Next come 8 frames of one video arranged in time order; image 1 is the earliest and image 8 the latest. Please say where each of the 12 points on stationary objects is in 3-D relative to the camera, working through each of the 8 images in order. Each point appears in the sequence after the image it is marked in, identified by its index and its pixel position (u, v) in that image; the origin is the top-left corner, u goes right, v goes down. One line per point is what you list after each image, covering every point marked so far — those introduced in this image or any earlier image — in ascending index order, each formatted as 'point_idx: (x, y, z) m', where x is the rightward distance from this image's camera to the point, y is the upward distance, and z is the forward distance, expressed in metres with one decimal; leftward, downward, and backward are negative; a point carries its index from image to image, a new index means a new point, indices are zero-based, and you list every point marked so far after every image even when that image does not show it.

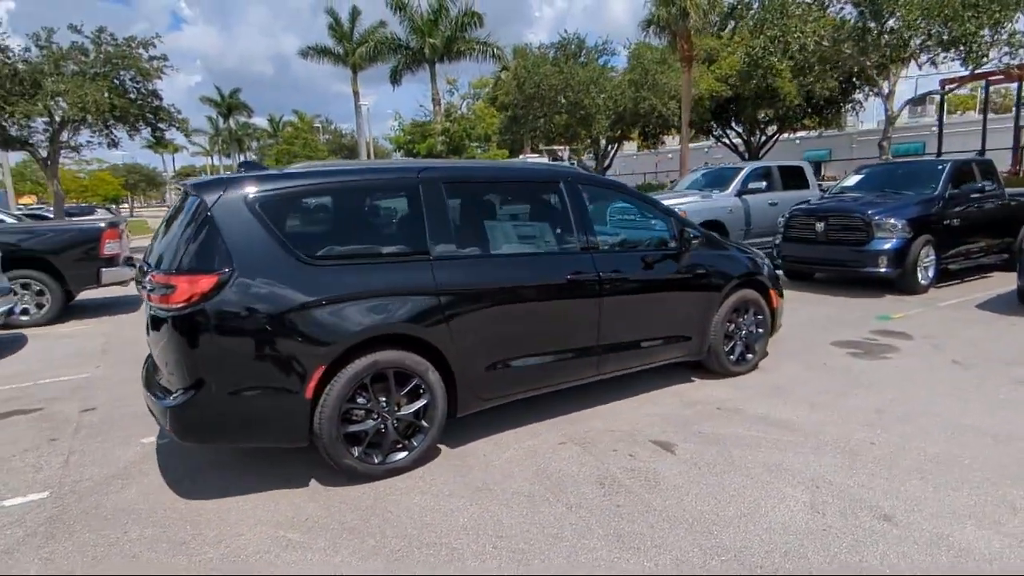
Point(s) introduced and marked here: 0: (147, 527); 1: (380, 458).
0: (-2.1, -1.4, +3.5) m
1: (-0.9, -1.1, +3.9) m
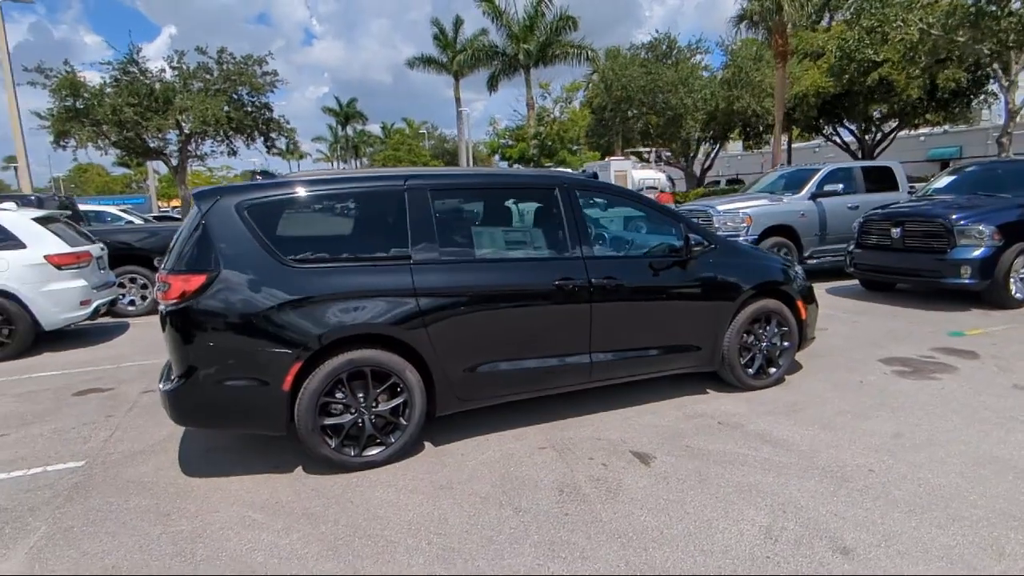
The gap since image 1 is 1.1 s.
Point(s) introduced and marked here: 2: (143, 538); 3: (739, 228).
0: (-2.4, -1.4, +3.9) m
1: (-1.1, -1.1, +4.1) m
2: (-2.1, -1.4, +3.4) m
3: (+3.8, +1.0, +10.3) m
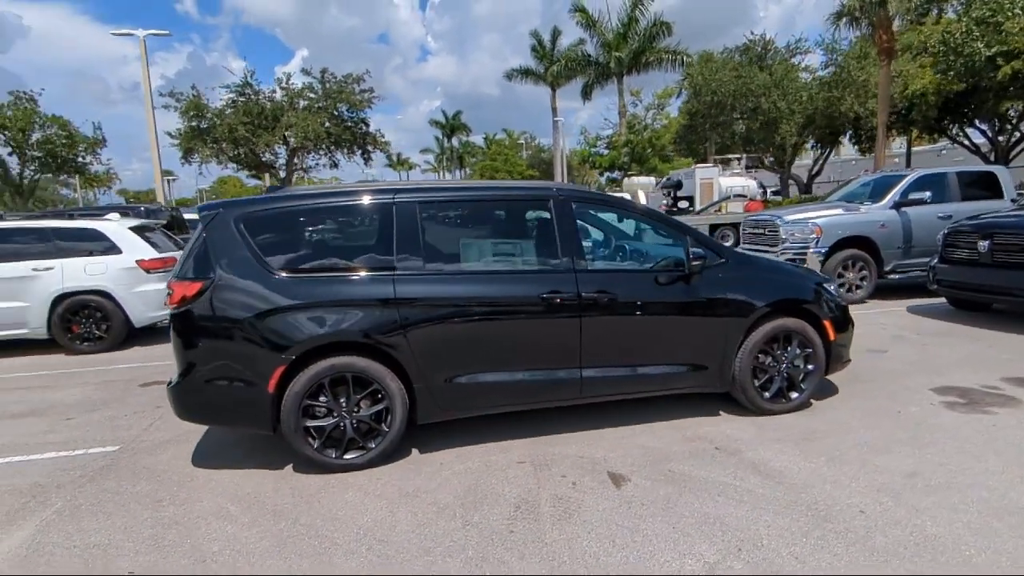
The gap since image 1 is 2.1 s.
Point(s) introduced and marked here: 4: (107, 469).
0: (-2.6, -1.4, +4.3) m
1: (-1.3, -1.2, +4.3) m
2: (-2.4, -1.4, +3.8) m
3: (+4.7, +0.8, +9.6) m
4: (-3.1, -1.4, +4.7) m
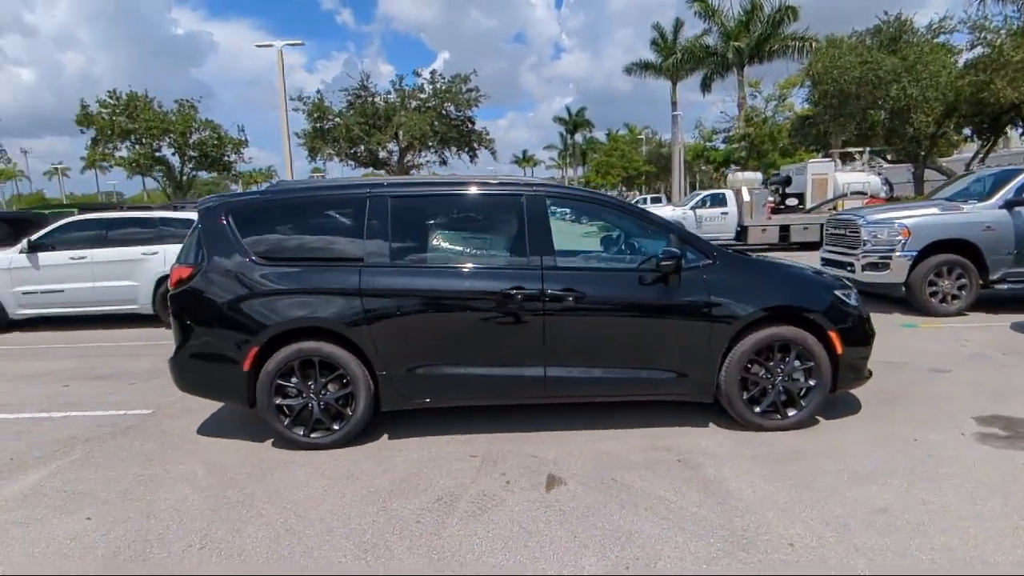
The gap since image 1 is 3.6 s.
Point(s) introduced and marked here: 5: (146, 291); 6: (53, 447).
0: (-2.9, -1.3, +4.8) m
1: (-1.6, -1.1, +4.6) m
2: (-2.8, -1.3, +4.3) m
3: (+5.4, +0.6, +8.5) m
4: (-3.3, -1.2, +5.3) m
5: (-6.3, -0.1, +10.4) m
6: (-3.7, -1.3, +4.9) m
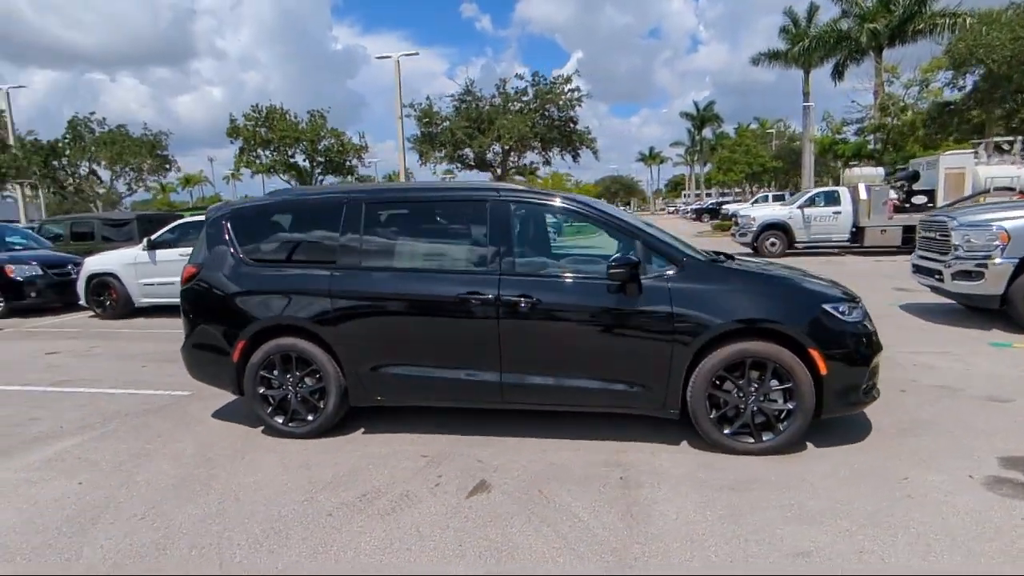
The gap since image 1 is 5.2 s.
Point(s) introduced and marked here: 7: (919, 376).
0: (-3.1, -1.2, +5.4) m
1: (-1.9, -1.1, +4.9) m
2: (-3.1, -1.3, +4.8) m
3: (+5.8, +0.5, +7.3) m
4: (-3.4, -1.2, +6.0) m
5: (-5.3, 0.0, +11.6) m
6: (-3.9, -1.2, +5.7) m
7: (+3.9, -0.9, +5.8) m
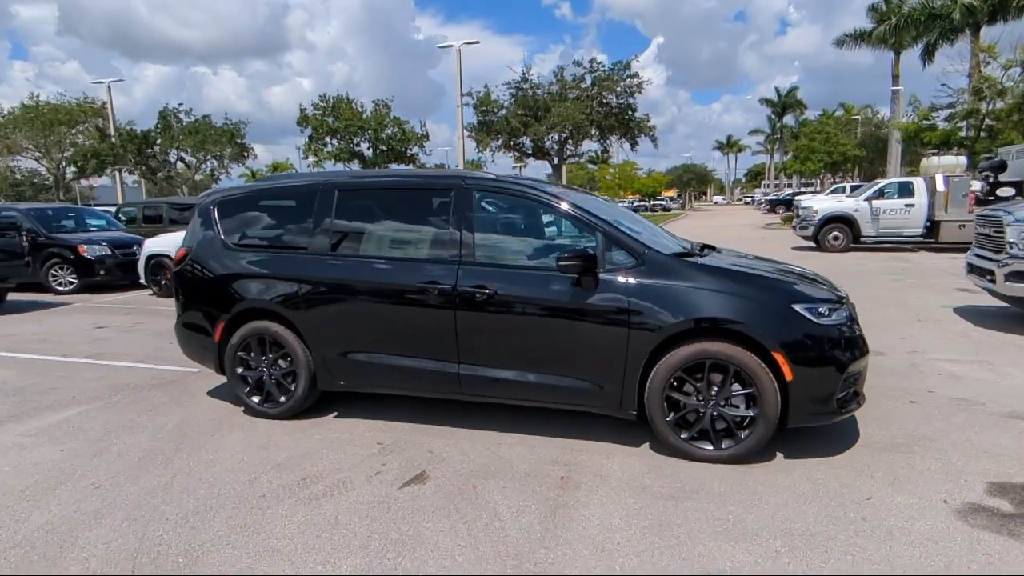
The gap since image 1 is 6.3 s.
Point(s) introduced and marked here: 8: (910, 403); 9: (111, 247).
0: (-3.3, -1.0, +5.7) m
1: (-2.1, -0.9, +5.0) m
2: (-3.4, -1.1, +5.1) m
3: (+5.8, +0.5, +6.6) m
4: (-3.5, -1.0, +6.3) m
5: (-4.7, +0.4, +12.1) m
6: (-4.0, -1.0, +6.0) m
7: (+3.7, -0.9, +5.2) m
8: (+3.2, -0.9, +4.9) m
9: (-9.4, +0.9, +14.2) m
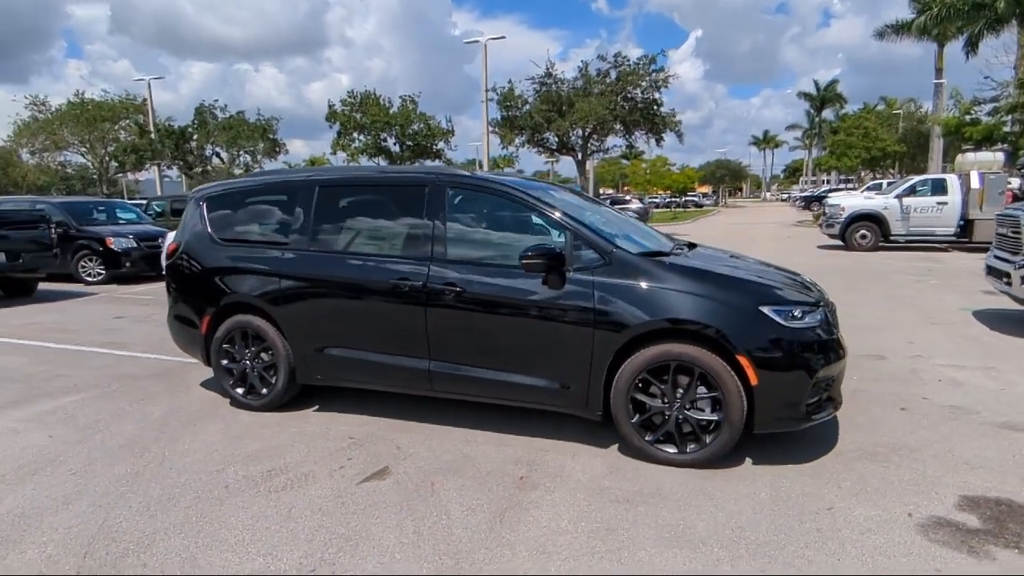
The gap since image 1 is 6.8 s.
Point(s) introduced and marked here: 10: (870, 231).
0: (-3.4, -1.0, +5.9) m
1: (-2.3, -0.9, +5.1) m
2: (-3.5, -1.0, +5.3) m
3: (+5.7, +0.4, +6.2) m
4: (-3.7, -0.9, +6.5) m
5: (-4.5, +0.5, +12.3) m
6: (-4.2, -0.9, +6.2) m
7: (+3.5, -0.9, +5.0) m
8: (+3.0, -0.9, +4.7) m
9: (-9.1, +1.2, +14.6) m
10: (+10.2, +1.6, +17.3) m
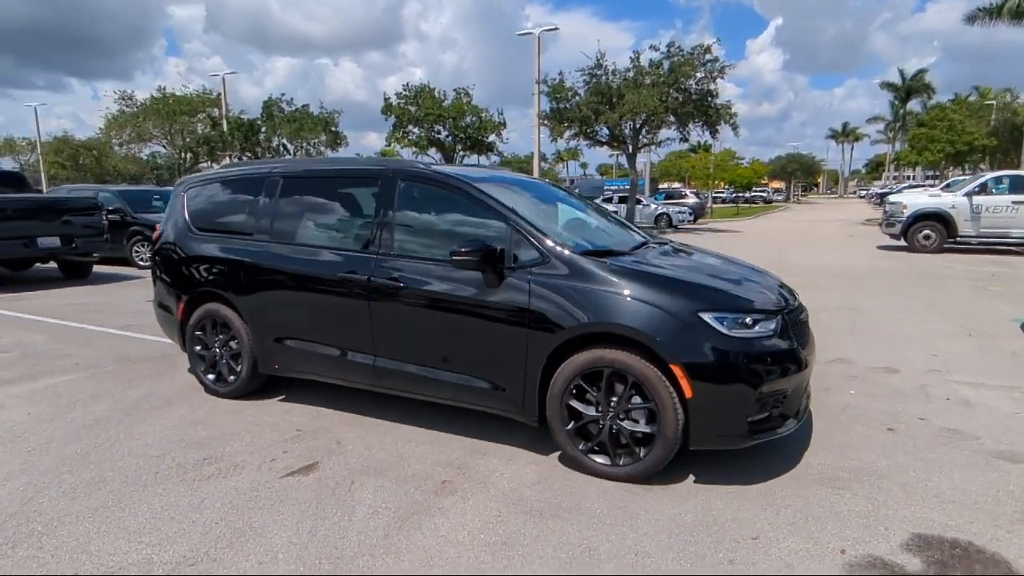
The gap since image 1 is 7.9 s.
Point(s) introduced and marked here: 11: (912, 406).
0: (-3.6, -0.8, +6.1) m
1: (-2.6, -0.8, +5.2) m
2: (-3.8, -0.9, +5.5) m
3: (+5.5, +0.3, +5.5) m
4: (-3.8, -0.8, +6.7) m
5: (-4.0, +0.7, +12.5) m
6: (-4.3, -0.8, +6.5) m
7: (+3.2, -0.9, +4.5) m
8: (+2.7, -1.0, +4.3) m
9: (-8.3, +1.5, +15.3) m
10: (+11.1, +1.5, +16.0) m
11: (+3.1, -0.9, +4.7) m
